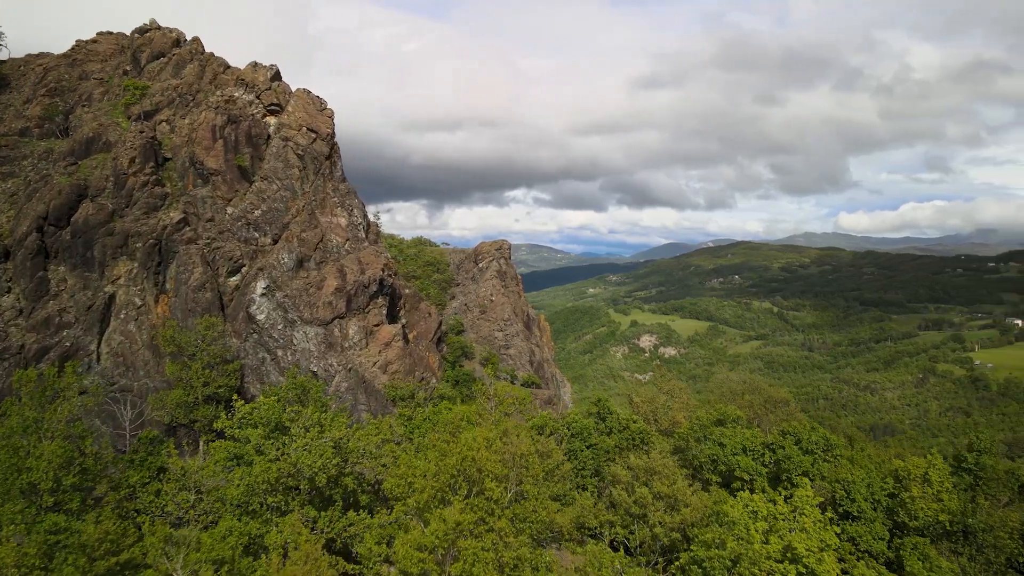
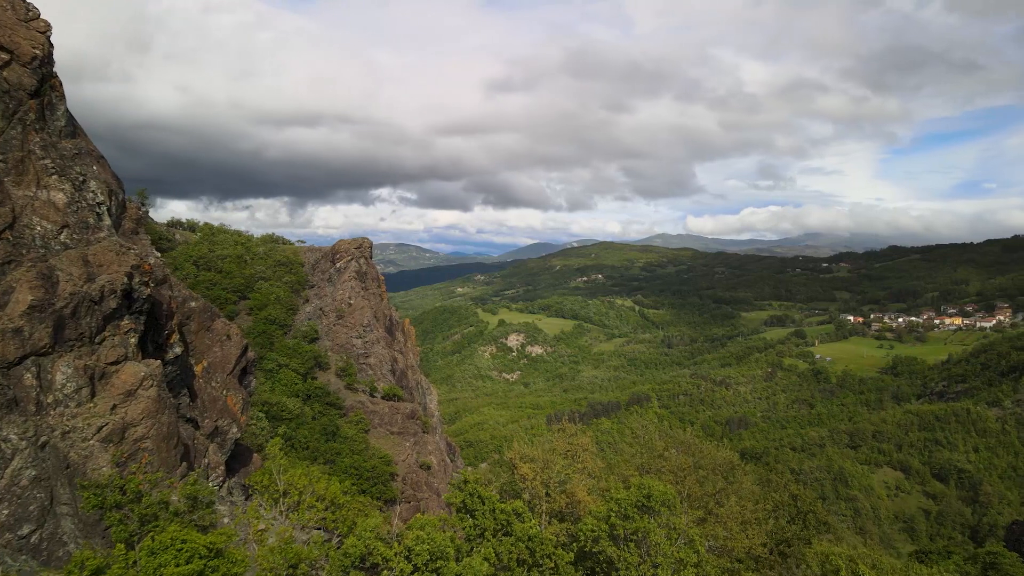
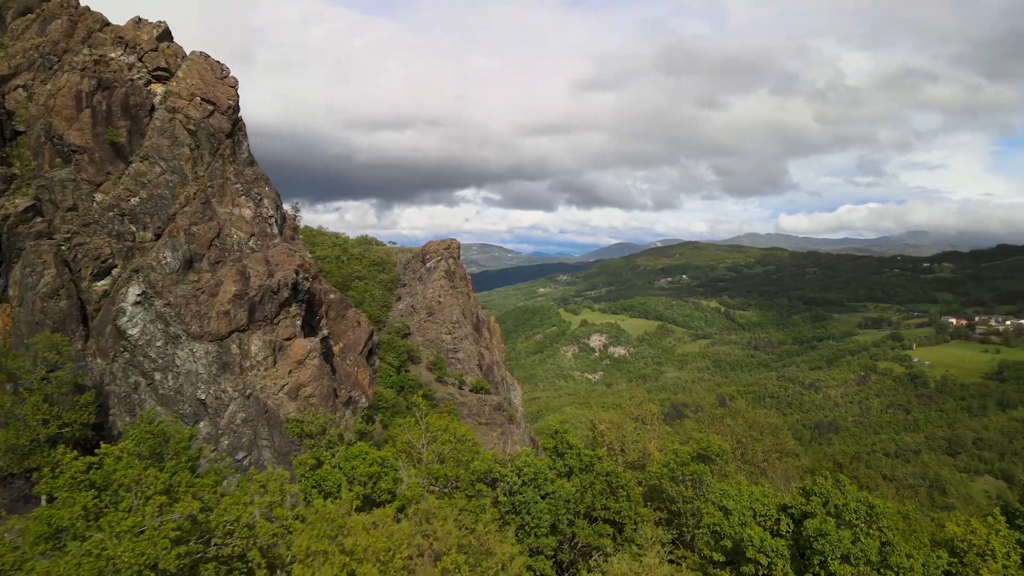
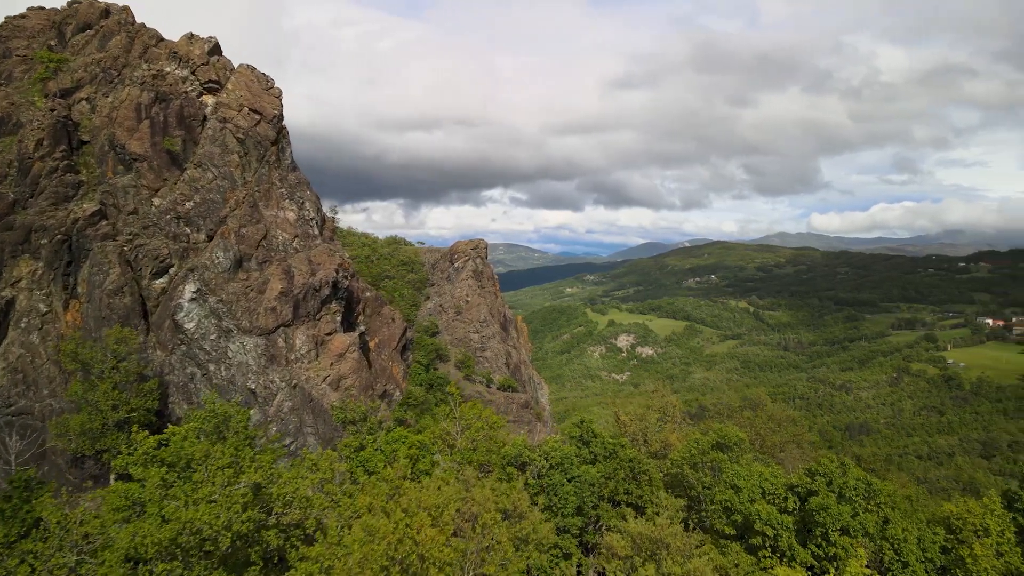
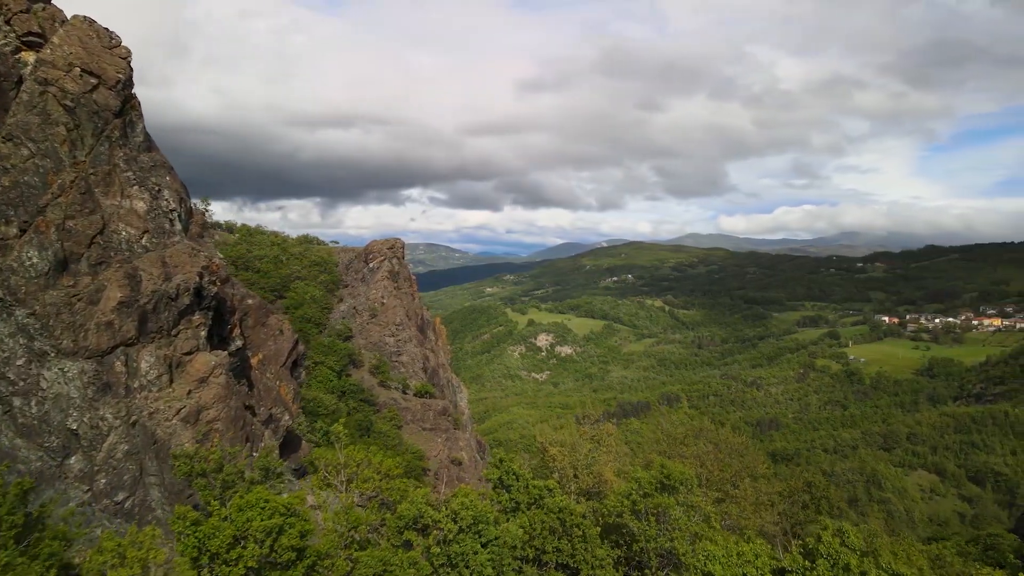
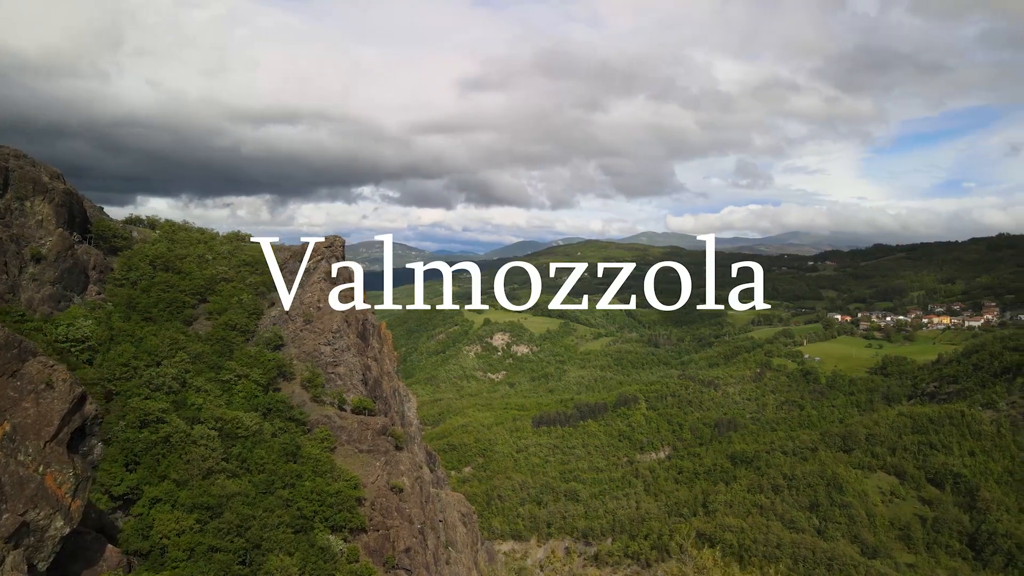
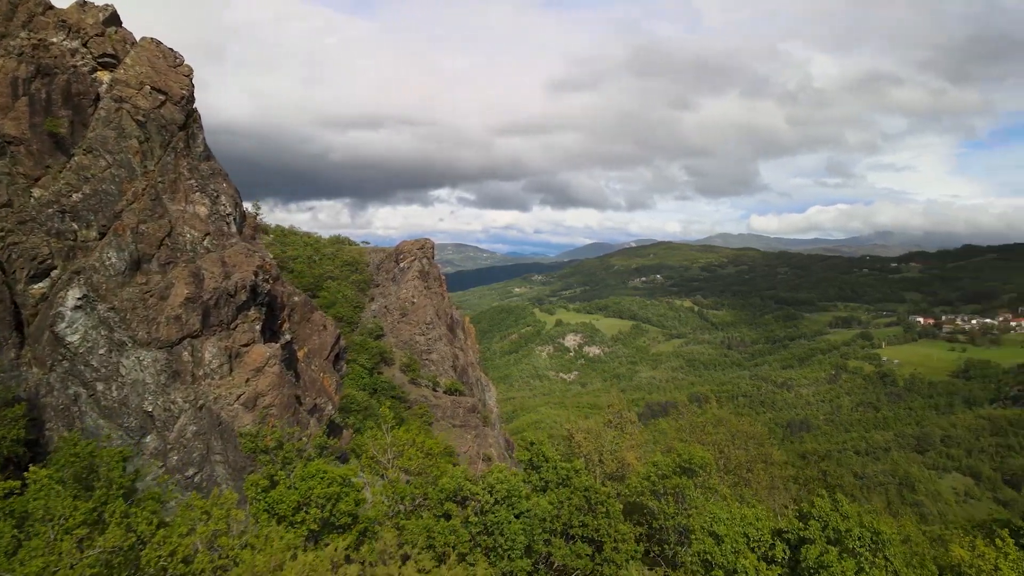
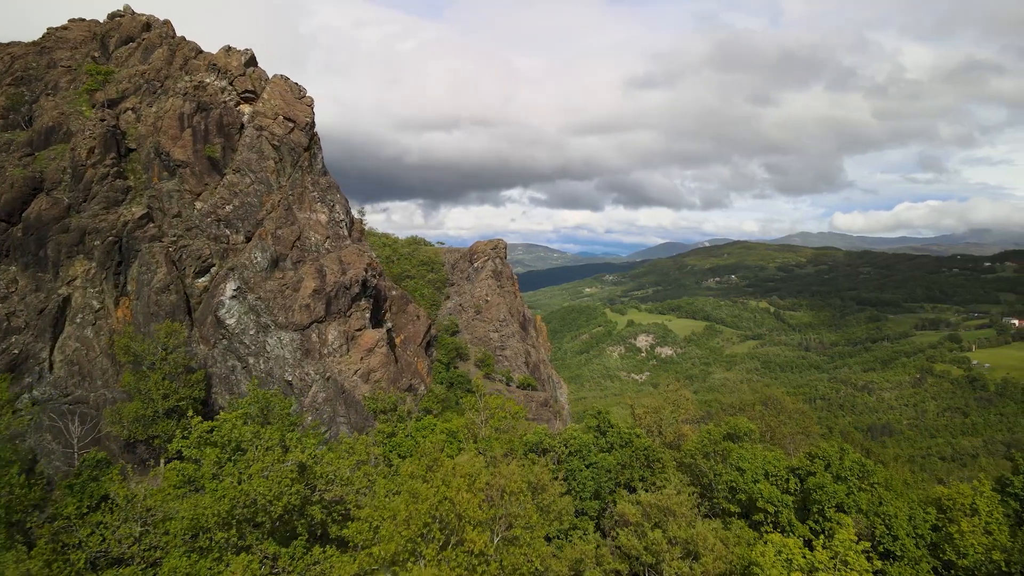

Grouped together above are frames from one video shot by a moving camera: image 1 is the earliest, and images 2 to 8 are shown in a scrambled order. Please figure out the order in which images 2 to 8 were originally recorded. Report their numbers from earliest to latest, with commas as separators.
8, 4, 3, 7, 5, 2, 6
